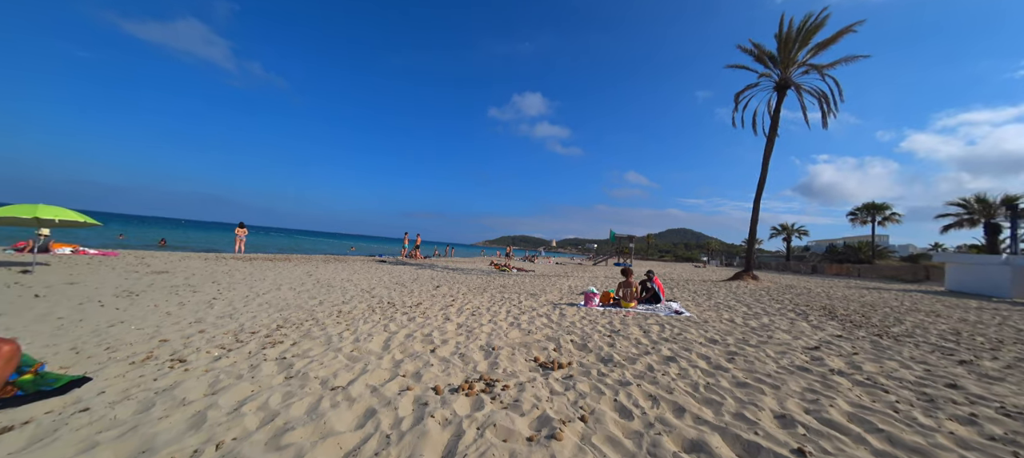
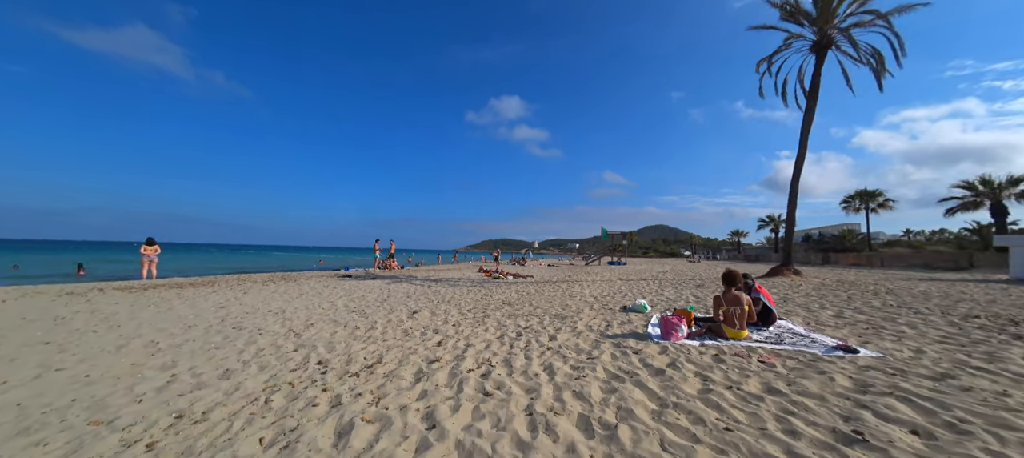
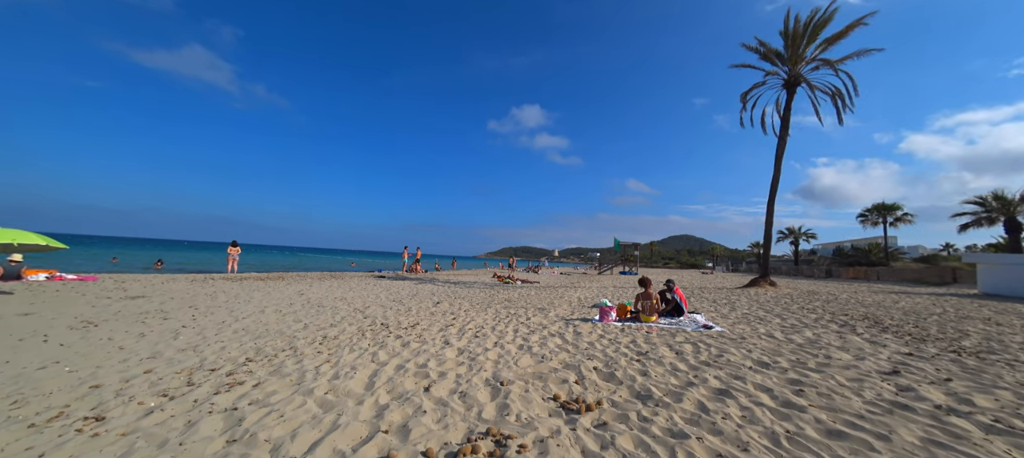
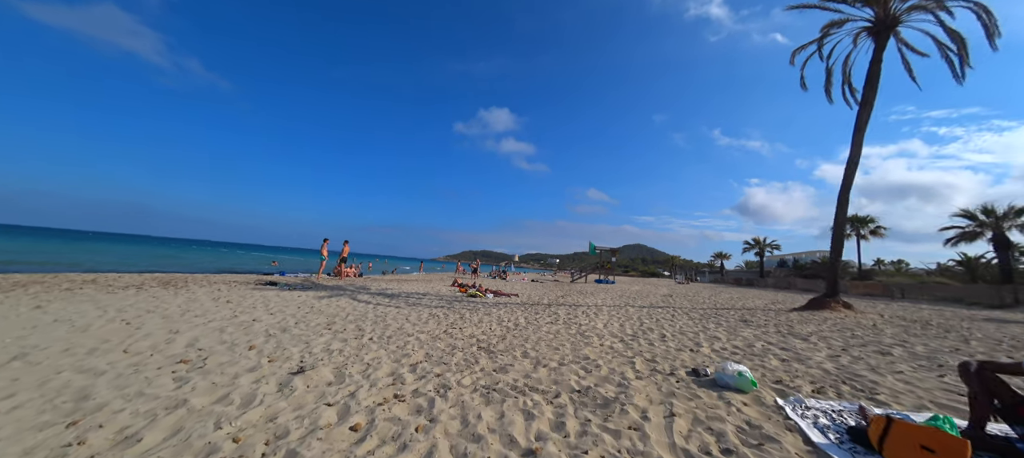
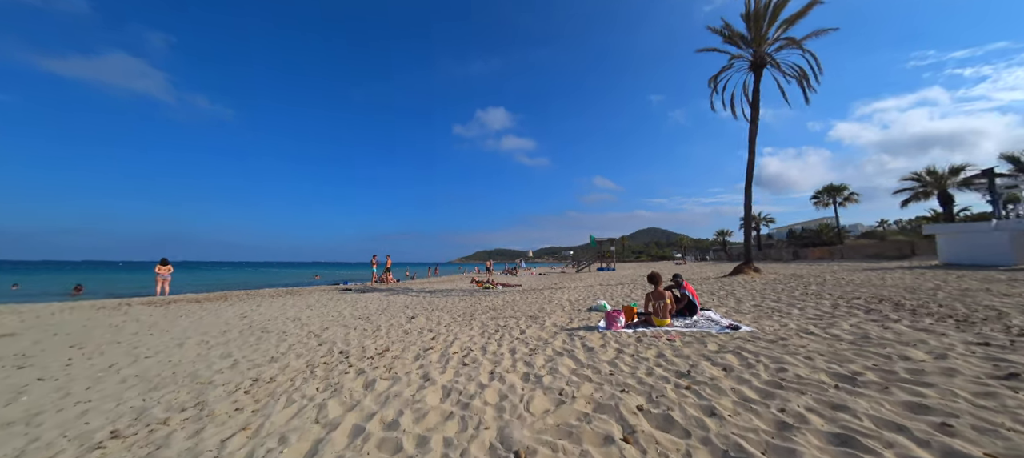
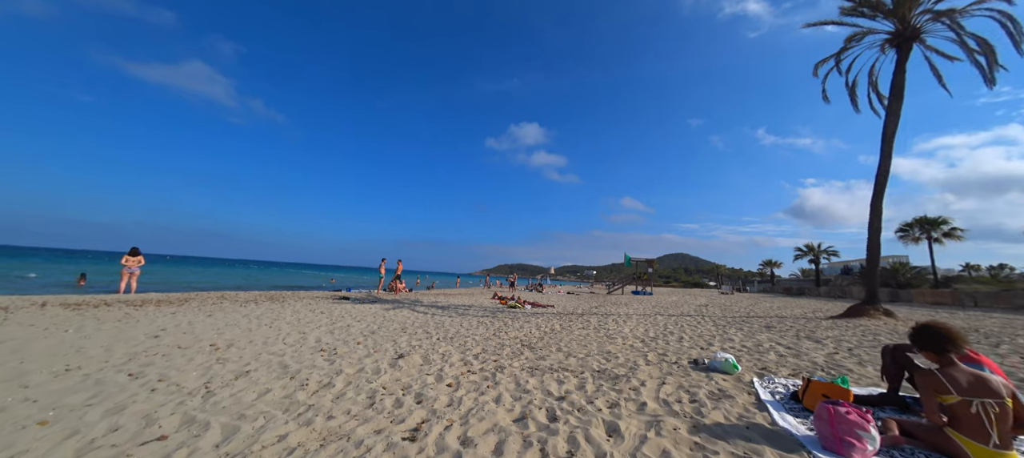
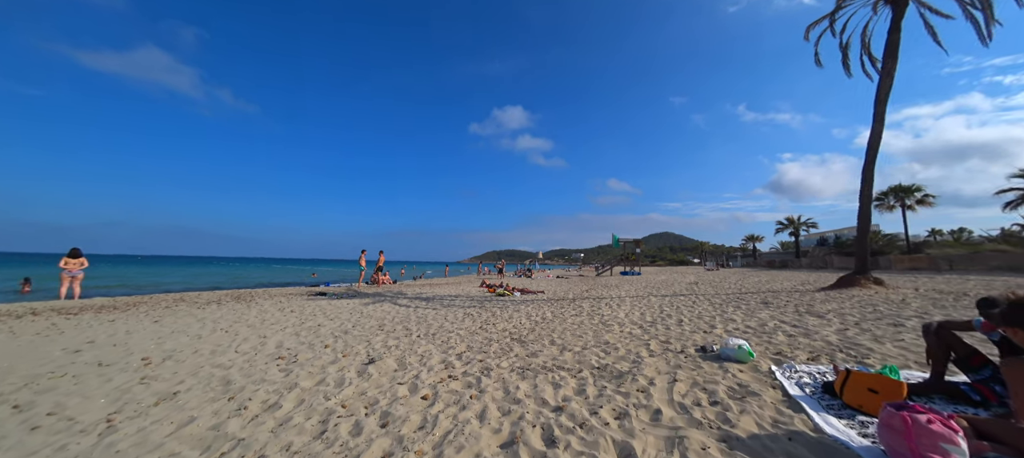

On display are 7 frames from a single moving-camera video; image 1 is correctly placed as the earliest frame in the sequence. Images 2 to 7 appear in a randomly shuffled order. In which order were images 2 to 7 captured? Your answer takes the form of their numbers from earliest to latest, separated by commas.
3, 5, 2, 6, 7, 4
